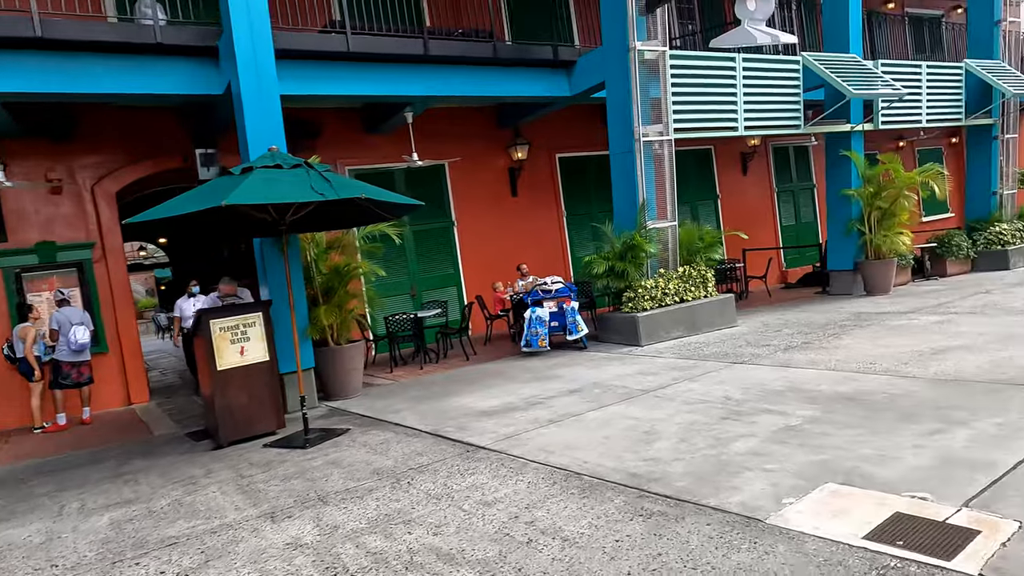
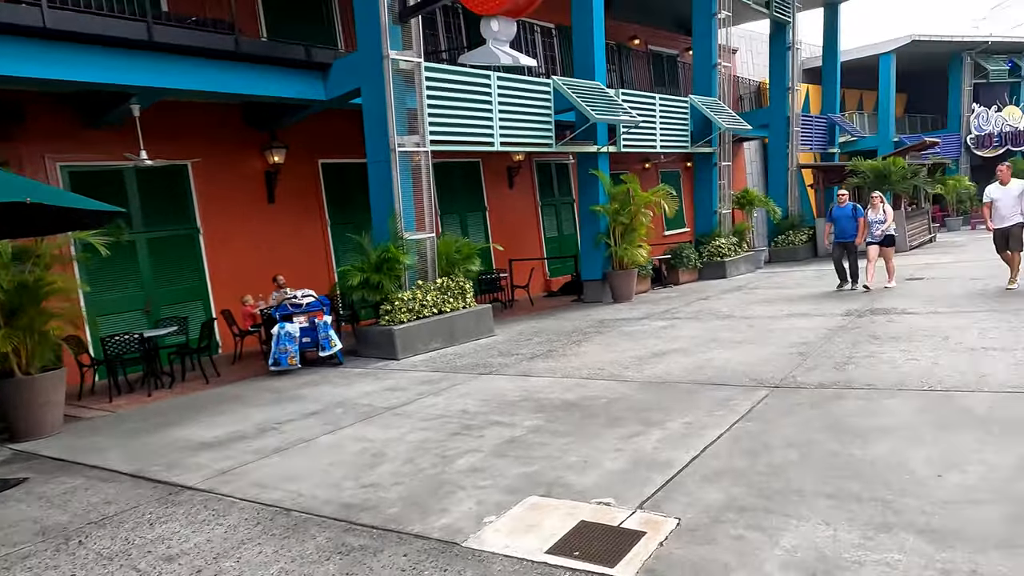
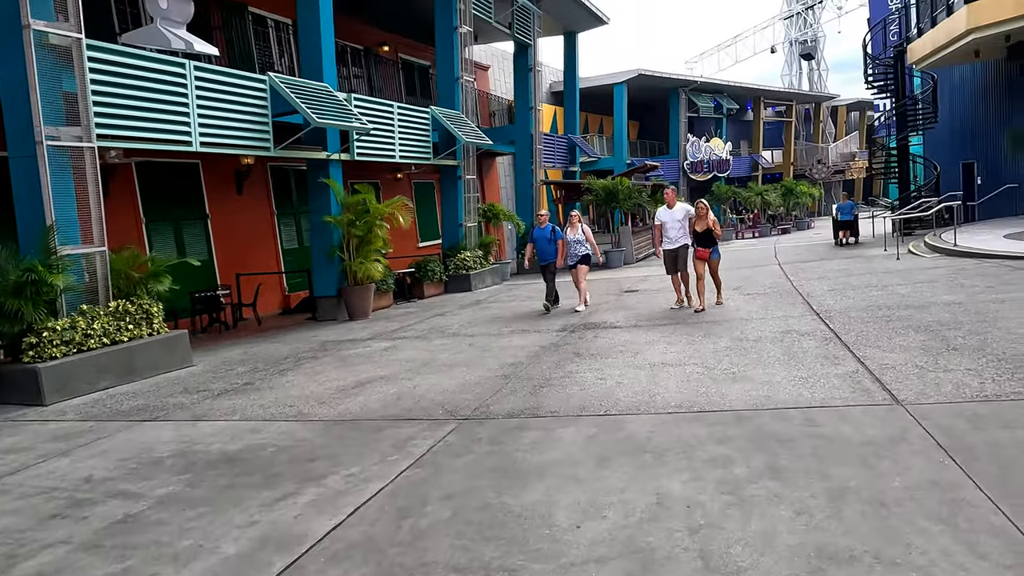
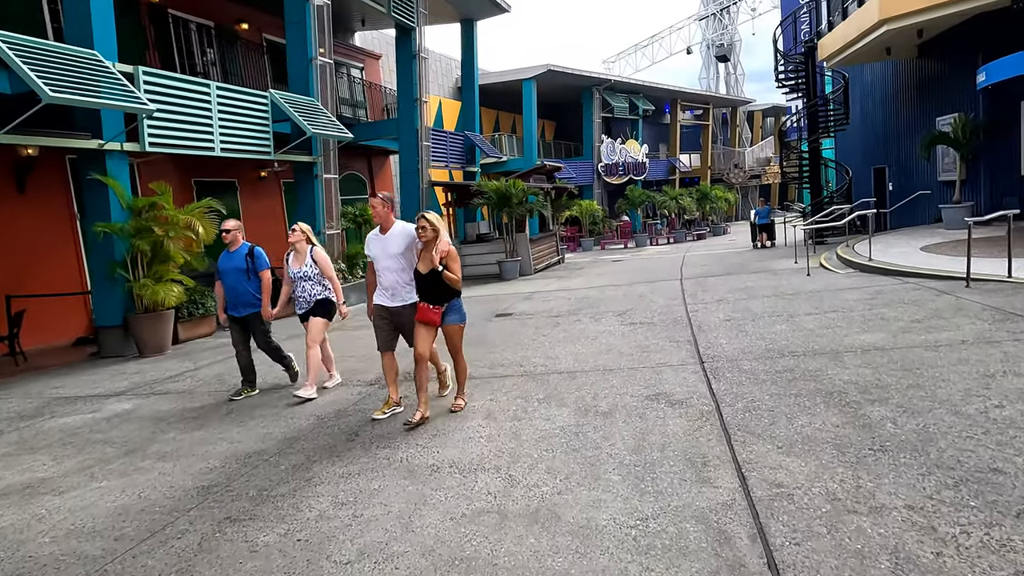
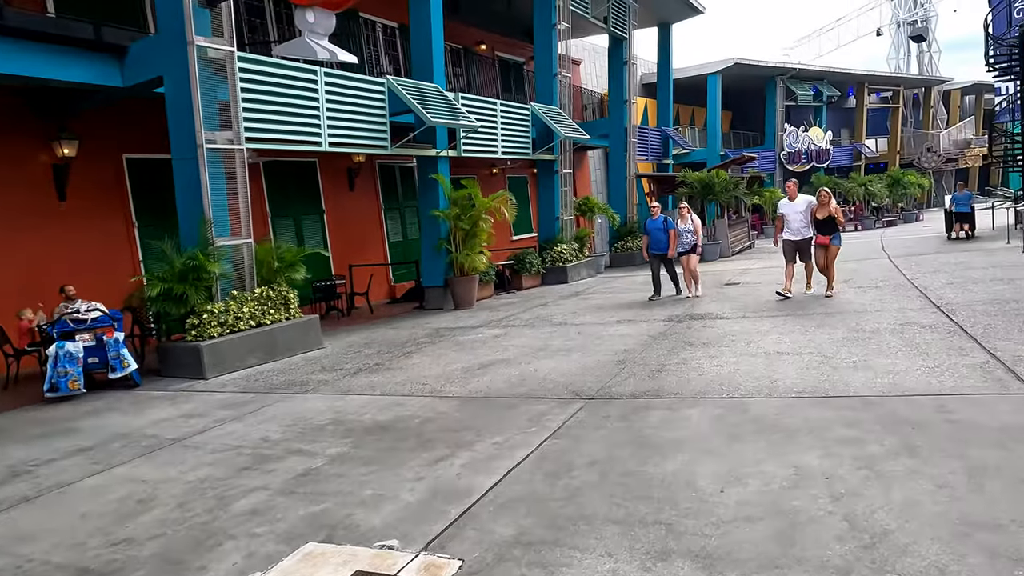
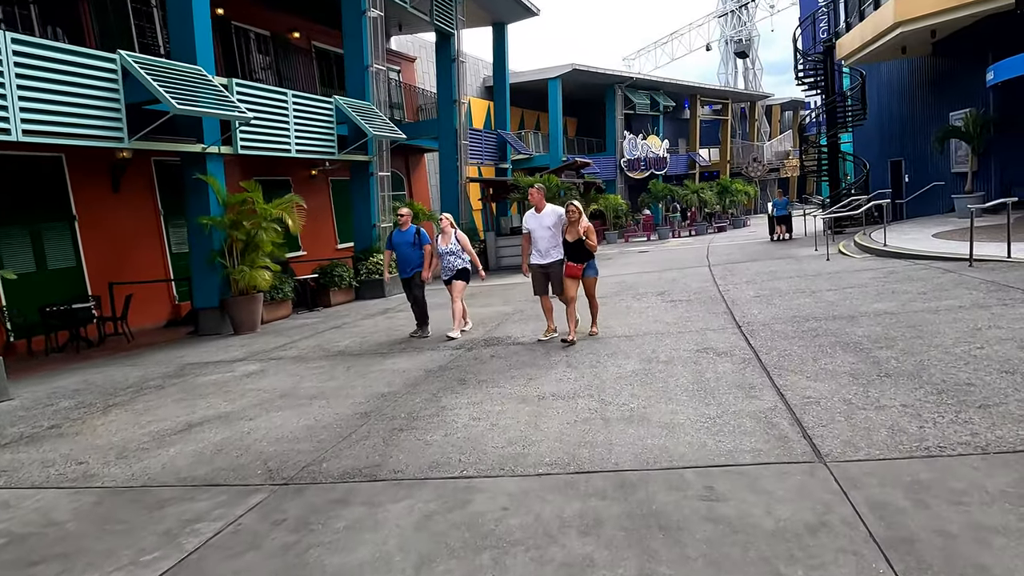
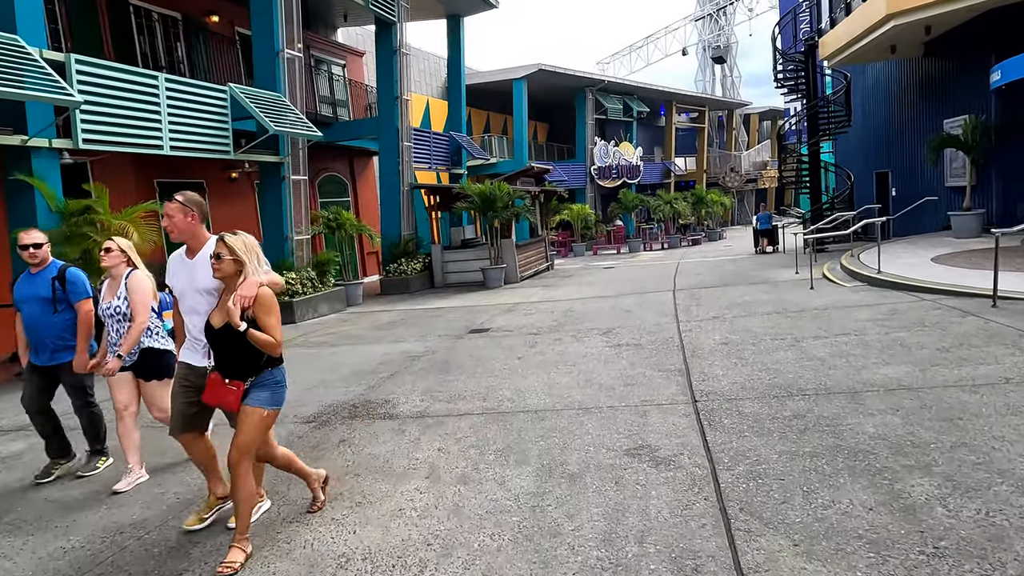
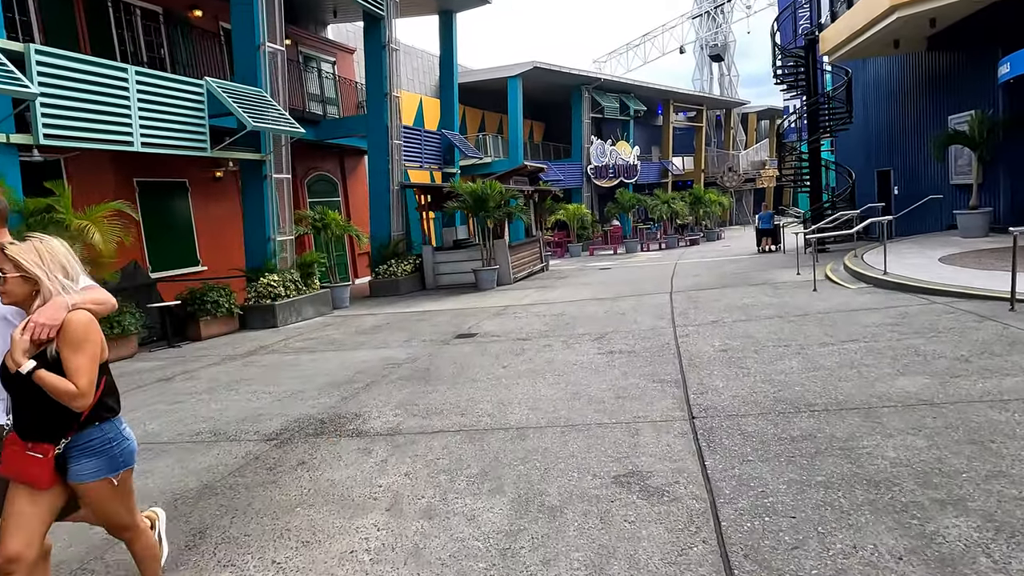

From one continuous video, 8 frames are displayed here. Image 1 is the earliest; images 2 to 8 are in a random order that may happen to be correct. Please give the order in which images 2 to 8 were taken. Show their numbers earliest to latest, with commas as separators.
2, 5, 3, 6, 4, 7, 8
